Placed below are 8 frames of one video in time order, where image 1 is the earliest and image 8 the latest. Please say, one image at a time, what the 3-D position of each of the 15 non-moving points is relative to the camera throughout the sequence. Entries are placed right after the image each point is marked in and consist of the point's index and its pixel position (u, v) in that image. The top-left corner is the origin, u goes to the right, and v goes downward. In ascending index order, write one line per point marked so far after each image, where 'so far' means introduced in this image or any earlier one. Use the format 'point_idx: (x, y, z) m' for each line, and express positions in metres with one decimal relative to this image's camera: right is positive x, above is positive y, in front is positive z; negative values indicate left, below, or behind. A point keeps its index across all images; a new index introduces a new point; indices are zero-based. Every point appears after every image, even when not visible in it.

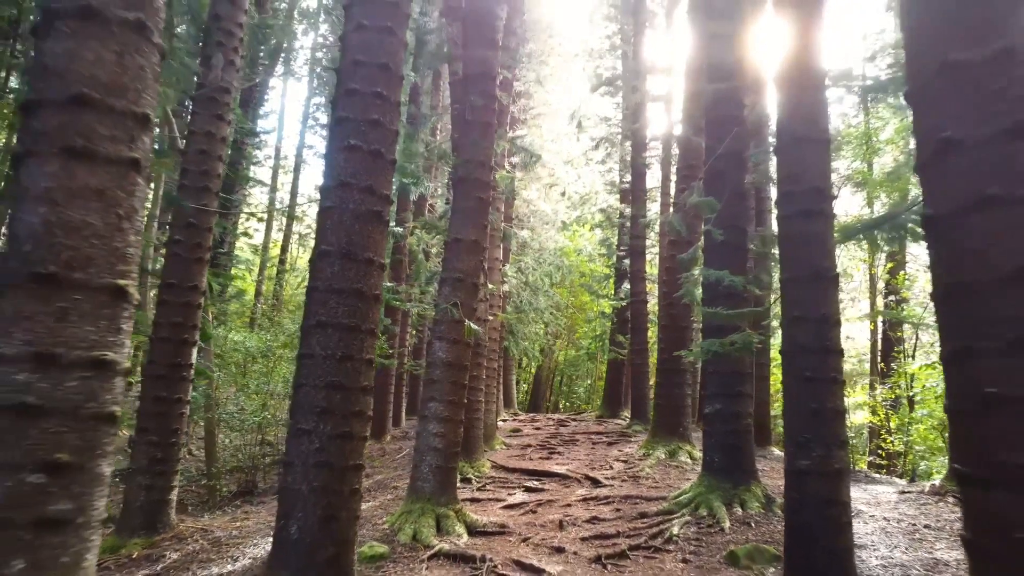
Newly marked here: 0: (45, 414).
0: (-1.1, -0.3, +1.5) m
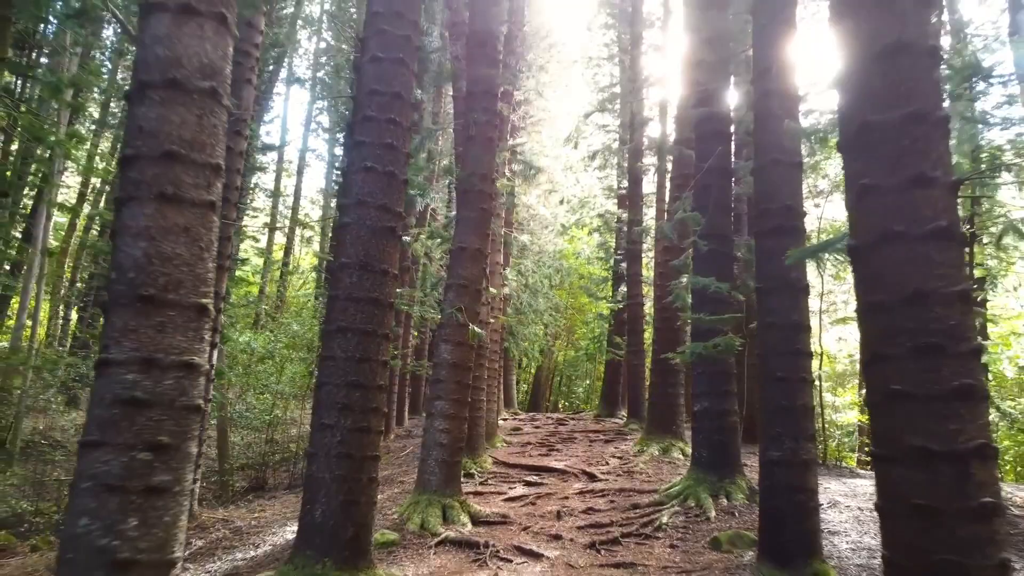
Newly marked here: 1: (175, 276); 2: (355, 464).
0: (-1.1, -0.4, +2.0) m
1: (-1.1, 0.0, +2.1) m
2: (-1.0, -1.2, +4.2) m
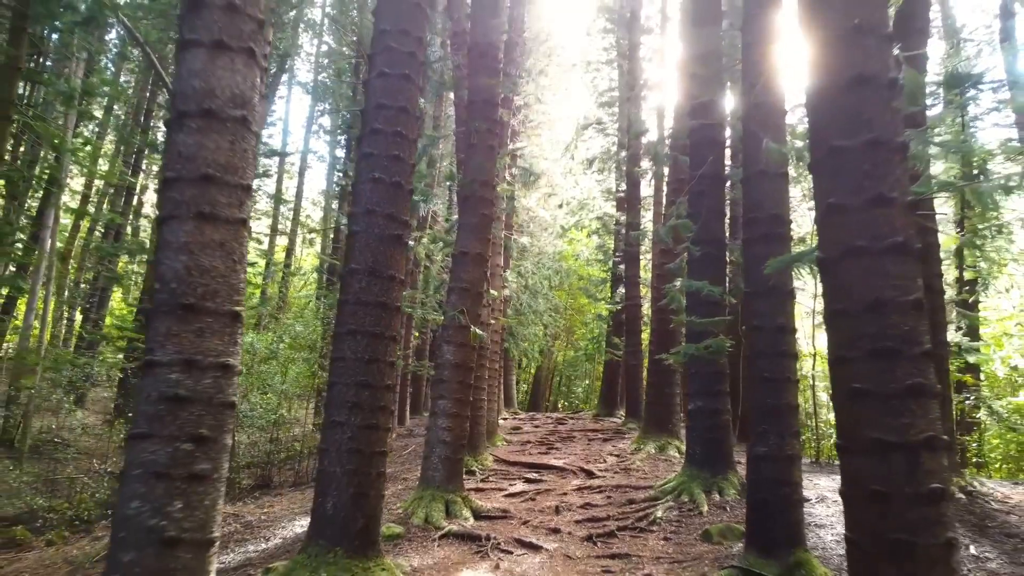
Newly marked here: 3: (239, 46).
0: (-1.1, -0.4, +2.2) m
1: (-1.1, 0.0, +2.3) m
2: (-1.0, -1.2, +4.4) m
3: (-1.1, +1.0, +2.5) m
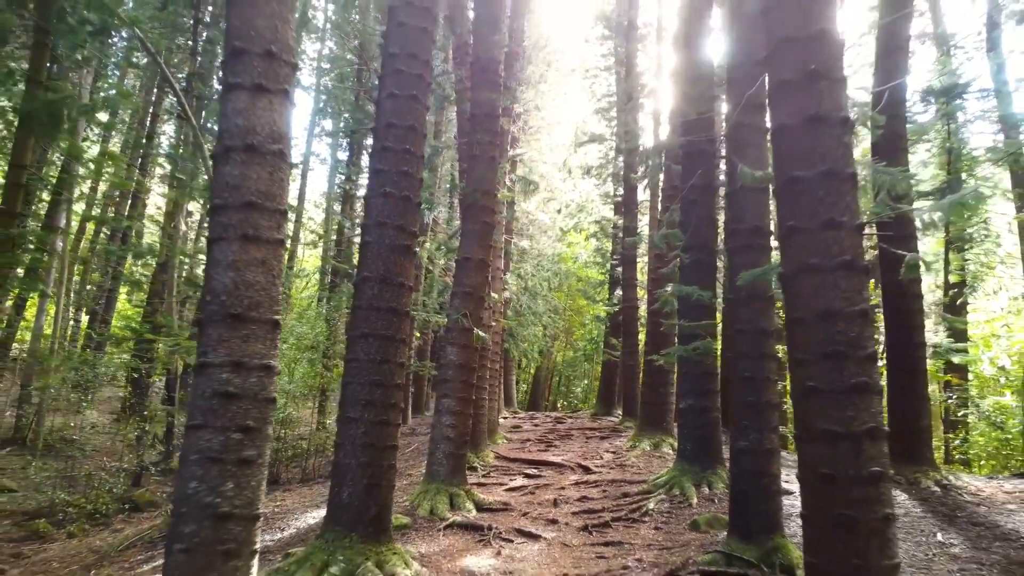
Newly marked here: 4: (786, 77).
0: (-1.1, -0.4, +2.6) m
1: (-1.1, 0.0, +2.7) m
2: (-1.0, -1.2, +4.8) m
3: (-1.1, +0.9, +2.9) m
4: (+1.3, +1.0, +3.0) m
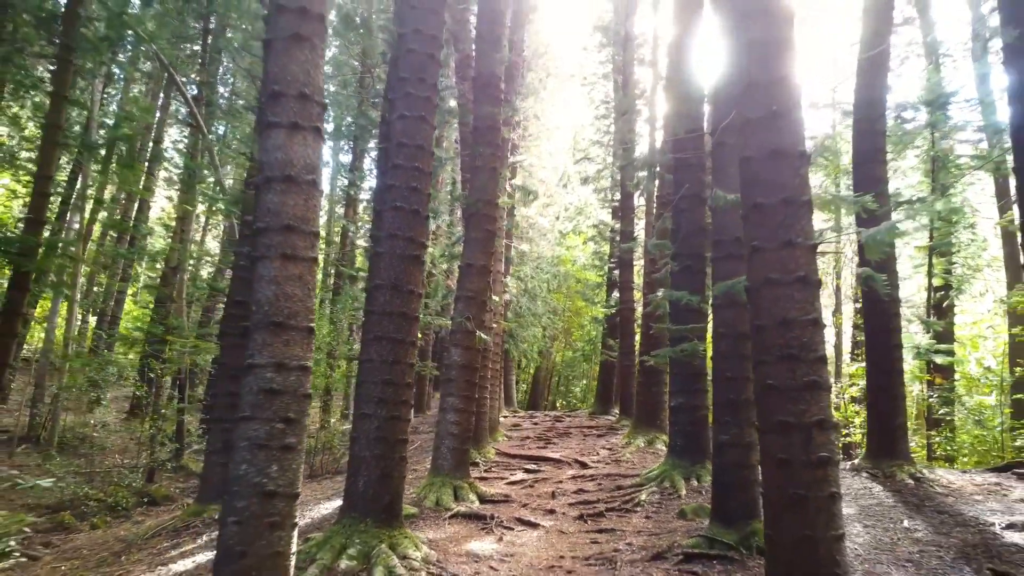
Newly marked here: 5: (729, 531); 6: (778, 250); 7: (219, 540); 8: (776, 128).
0: (-1.1, -0.5, +3.0) m
1: (-1.1, -0.1, +3.1) m
2: (-1.0, -1.3, +5.2) m
3: (-1.1, +0.9, +3.3) m
4: (+1.3, +0.9, +3.4) m
5: (+1.7, -2.0, +5.1) m
6: (+1.3, +0.2, +3.2) m
7: (-1.4, -1.2, +2.9) m
8: (+1.4, +0.8, +3.3) m
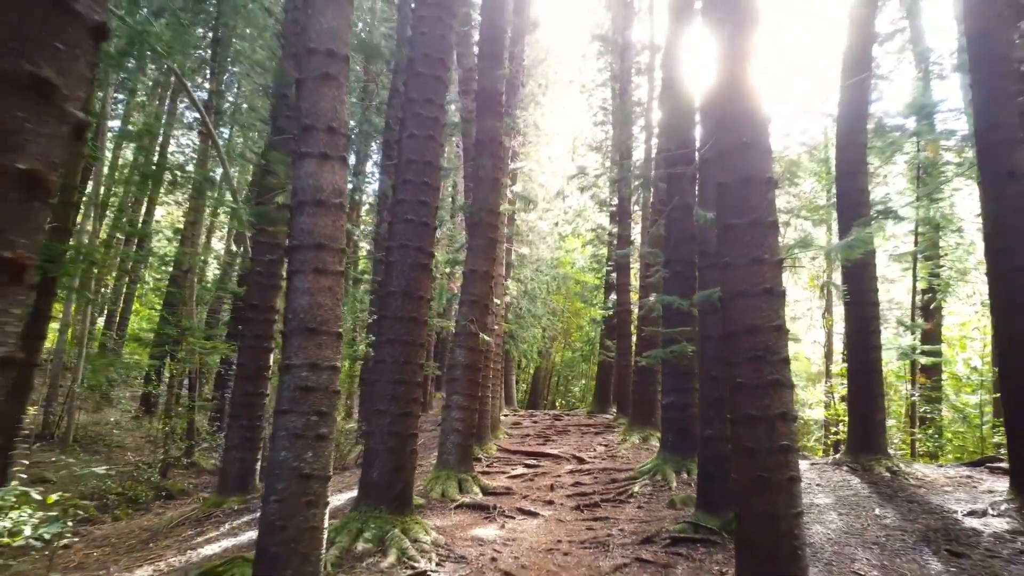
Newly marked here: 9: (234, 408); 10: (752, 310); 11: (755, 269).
0: (-1.1, -0.6, +3.5) m
1: (-1.1, -0.2, +3.6) m
2: (-1.0, -1.4, +5.7) m
3: (-1.1, +0.8, +3.8) m
4: (+1.3, +0.9, +3.9) m
5: (+1.8, -2.0, +5.5) m
6: (+1.4, +0.1, +3.7) m
7: (-1.3, -1.2, +3.4) m
8: (+1.4, +0.8, +3.8) m
9: (-3.5, -1.5, +8.0) m
10: (+1.4, -0.1, +3.6) m
11: (+1.4, +0.1, +3.7) m
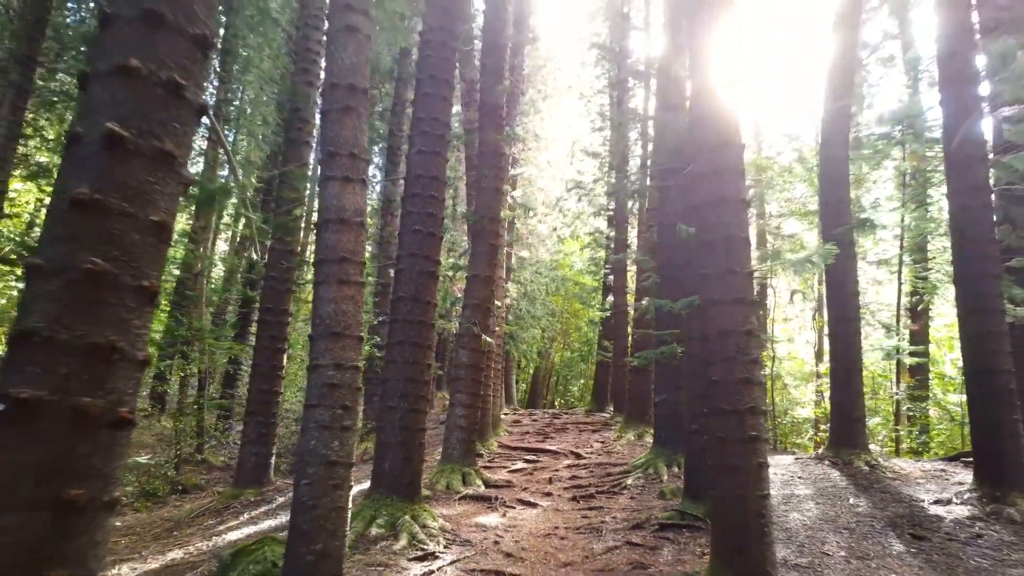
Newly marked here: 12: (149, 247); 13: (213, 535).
0: (-1.1, -0.6, +3.9) m
1: (-1.1, -0.2, +4.0) m
2: (-1.0, -1.4, +6.2) m
3: (-1.0, +0.7, +4.3) m
4: (+1.3, +0.8, +4.4) m
5: (+1.8, -2.1, +6.0) m
6: (+1.4, +0.1, +4.1) m
7: (-1.3, -1.3, +3.8) m
8: (+1.4, +0.7, +4.3) m
9: (-3.5, -1.6, +8.5) m
10: (+1.4, -0.2, +4.1) m
11: (+1.4, 0.0, +4.1) m
12: (-1.0, +0.1, +1.8) m
13: (-3.1, -2.6, +6.6) m
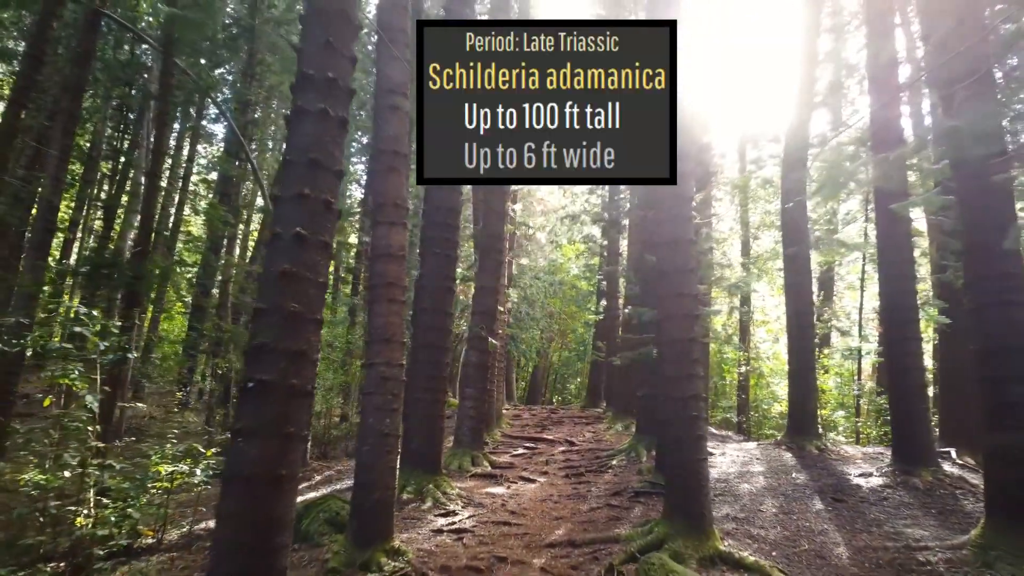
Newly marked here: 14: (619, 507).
0: (-1.0, -0.8, +5.3) m
1: (-1.0, -0.4, +5.4) m
2: (-1.0, -1.6, +7.6) m
3: (-1.0, +0.6, +5.7) m
4: (+1.4, +0.7, +5.8) m
5: (+1.8, -2.2, +7.4) m
6: (+1.4, -0.1, +5.5) m
7: (-1.3, -1.4, +5.2) m
8: (+1.5, +0.6, +5.7) m
9: (-3.5, -1.7, +9.9) m
10: (+1.4, -0.3, +5.5) m
11: (+1.5, -0.1, +5.5) m
12: (-1.0, 0.0, +3.2) m
13: (-3.1, -2.7, +8.0) m
14: (+1.2, -2.4, +6.8) m
